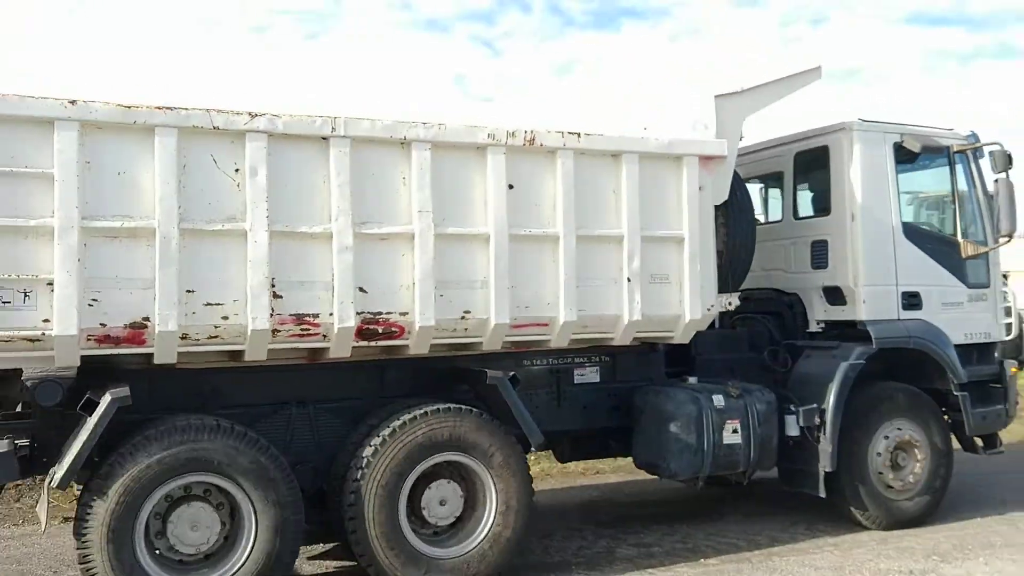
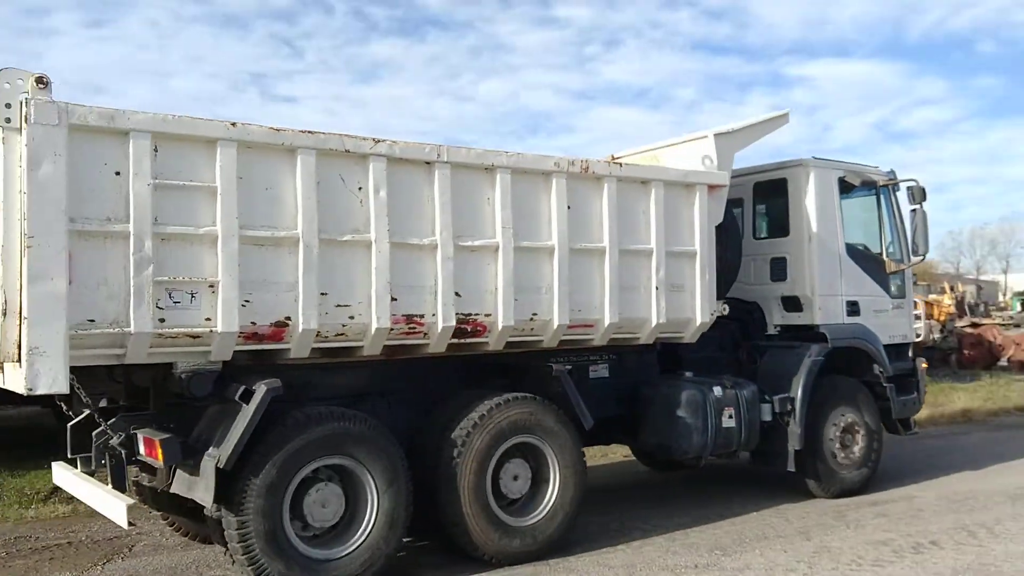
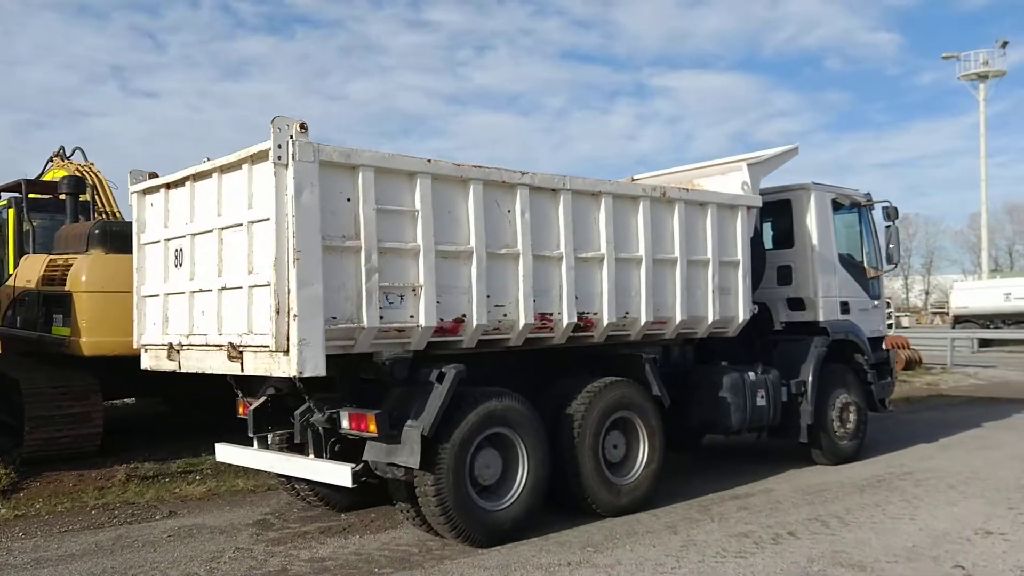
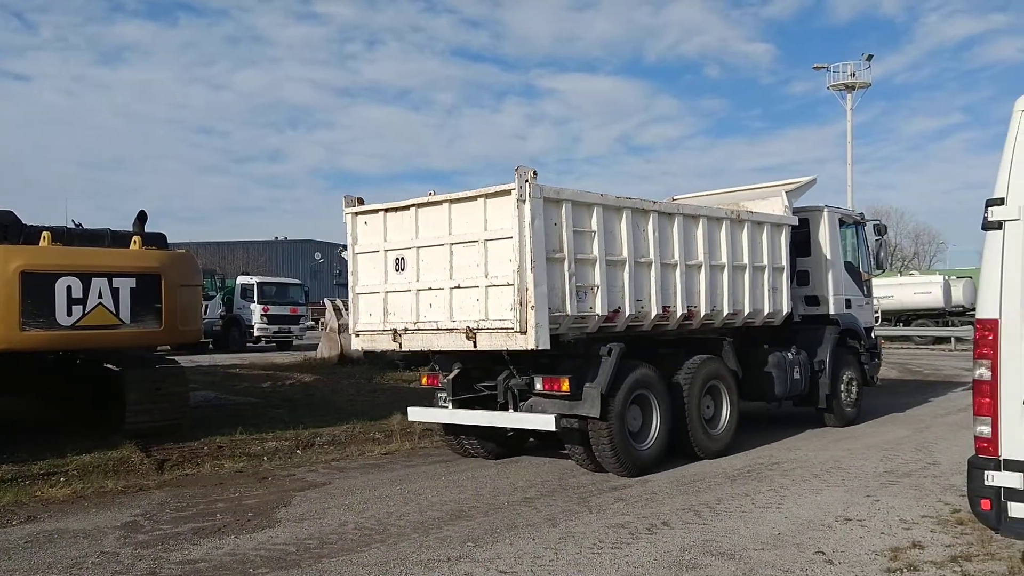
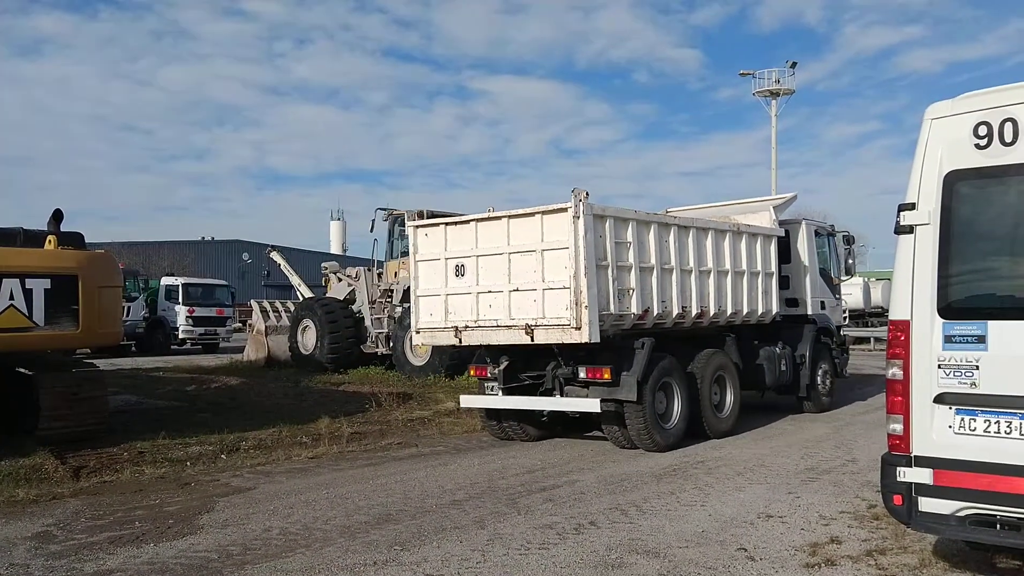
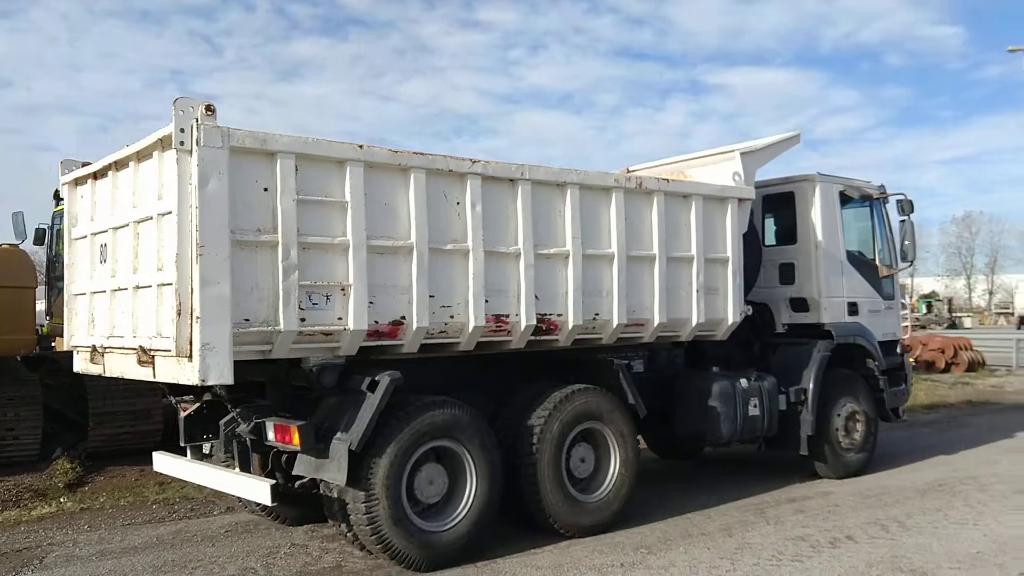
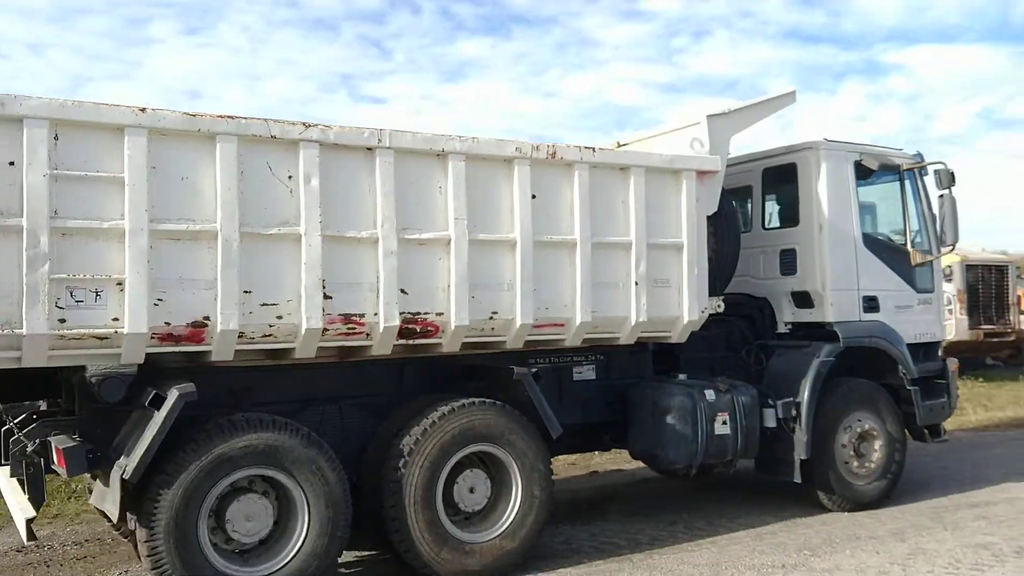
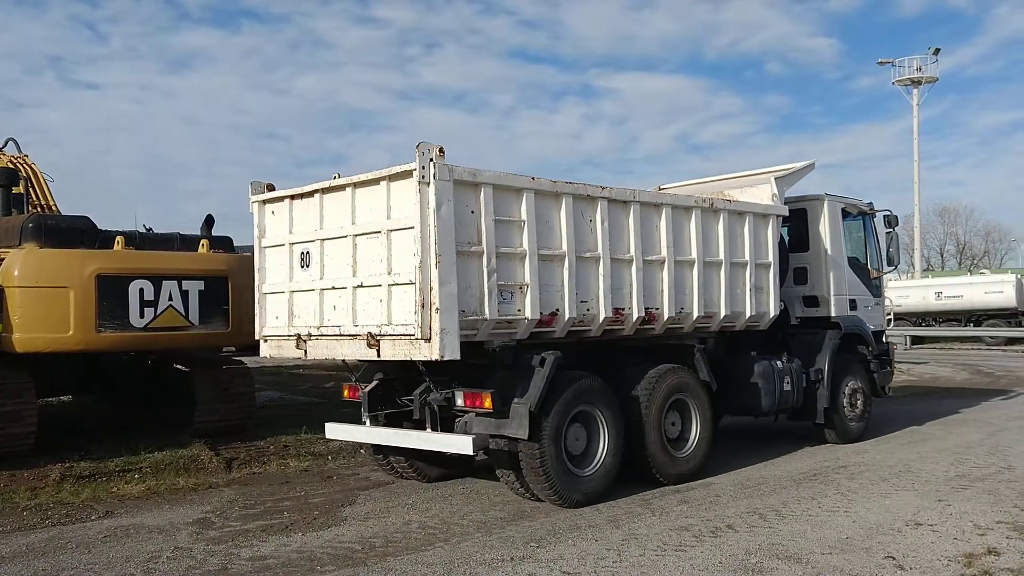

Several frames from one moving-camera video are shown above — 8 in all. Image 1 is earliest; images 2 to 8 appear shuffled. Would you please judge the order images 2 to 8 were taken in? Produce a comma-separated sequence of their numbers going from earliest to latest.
7, 2, 6, 3, 8, 4, 5
